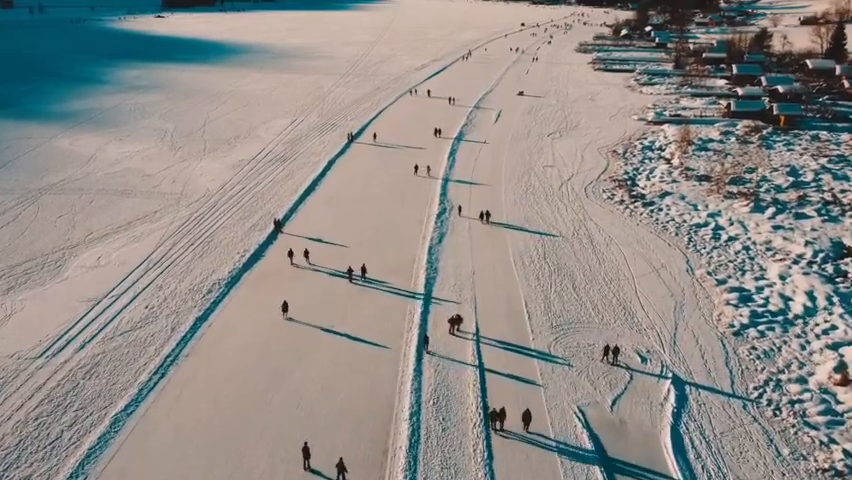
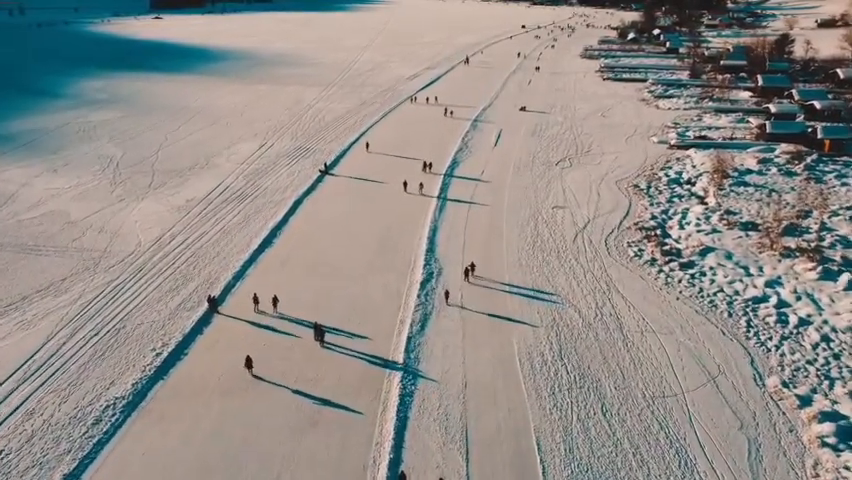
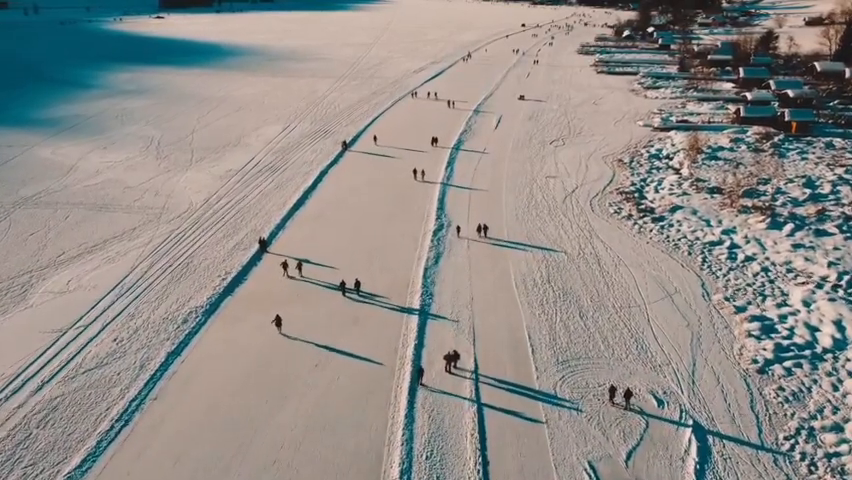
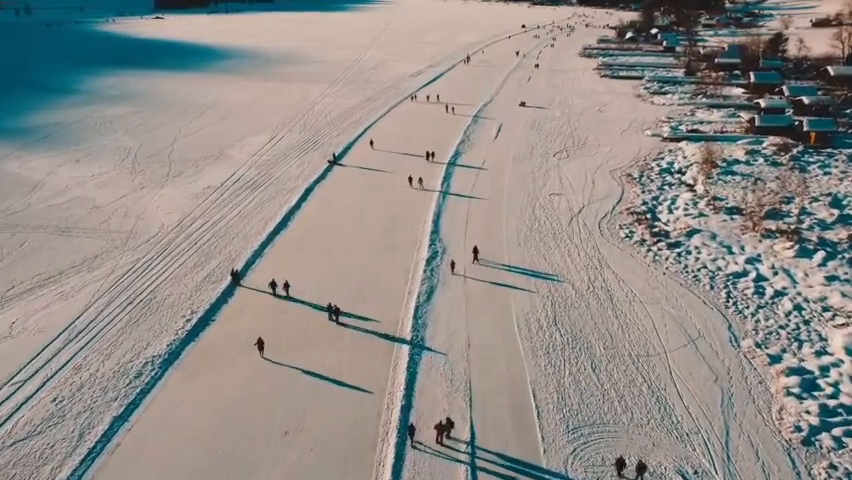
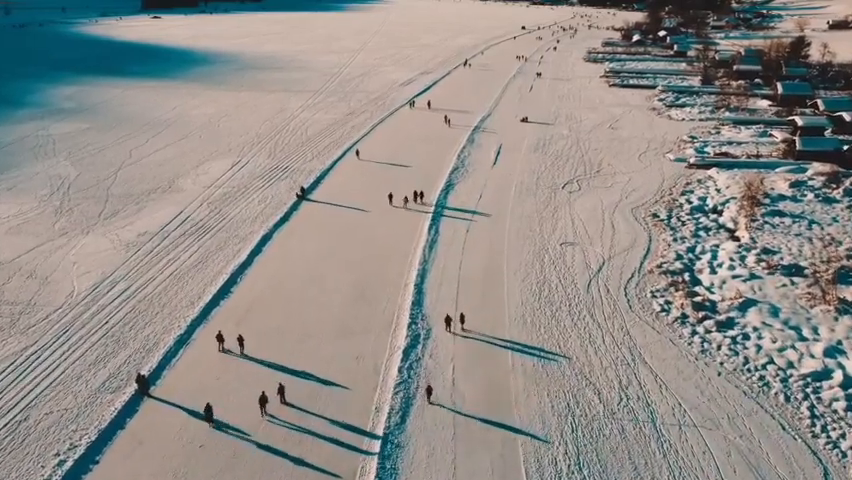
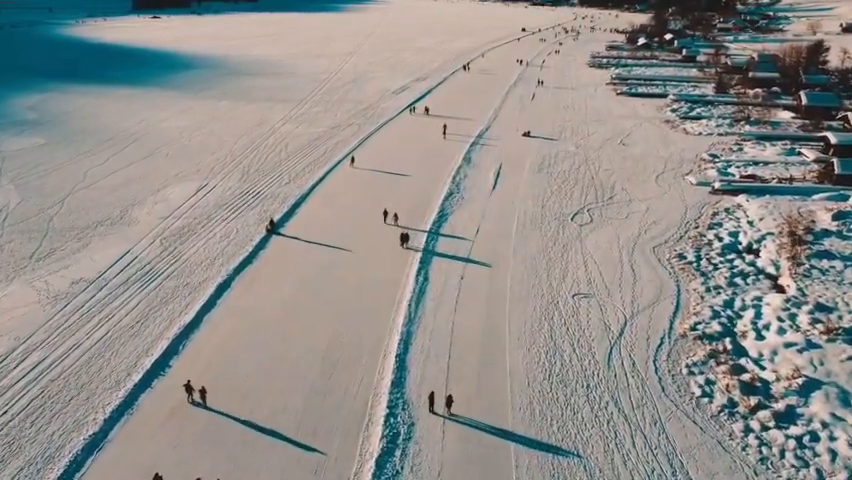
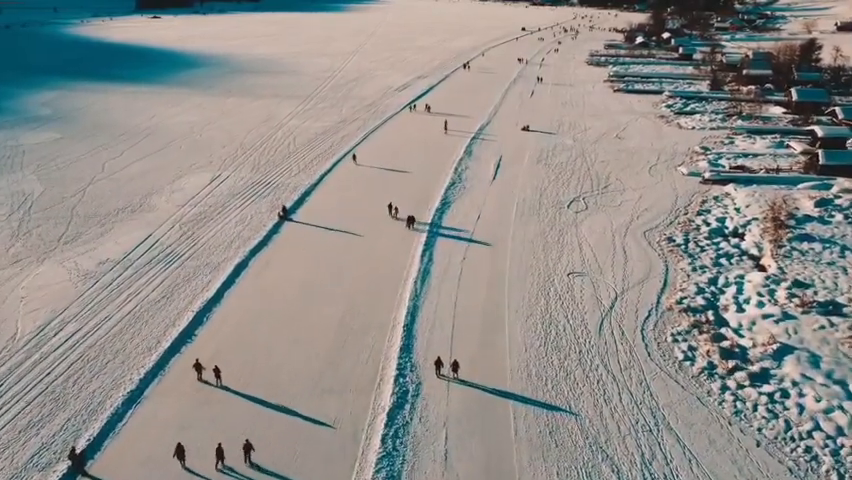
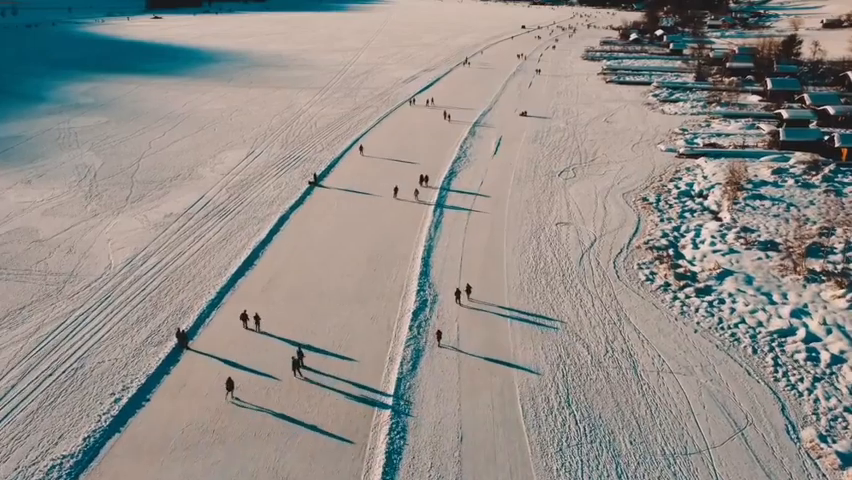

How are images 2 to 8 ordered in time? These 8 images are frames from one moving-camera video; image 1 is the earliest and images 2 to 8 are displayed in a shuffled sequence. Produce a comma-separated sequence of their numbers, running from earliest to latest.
3, 4, 2, 8, 5, 7, 6
